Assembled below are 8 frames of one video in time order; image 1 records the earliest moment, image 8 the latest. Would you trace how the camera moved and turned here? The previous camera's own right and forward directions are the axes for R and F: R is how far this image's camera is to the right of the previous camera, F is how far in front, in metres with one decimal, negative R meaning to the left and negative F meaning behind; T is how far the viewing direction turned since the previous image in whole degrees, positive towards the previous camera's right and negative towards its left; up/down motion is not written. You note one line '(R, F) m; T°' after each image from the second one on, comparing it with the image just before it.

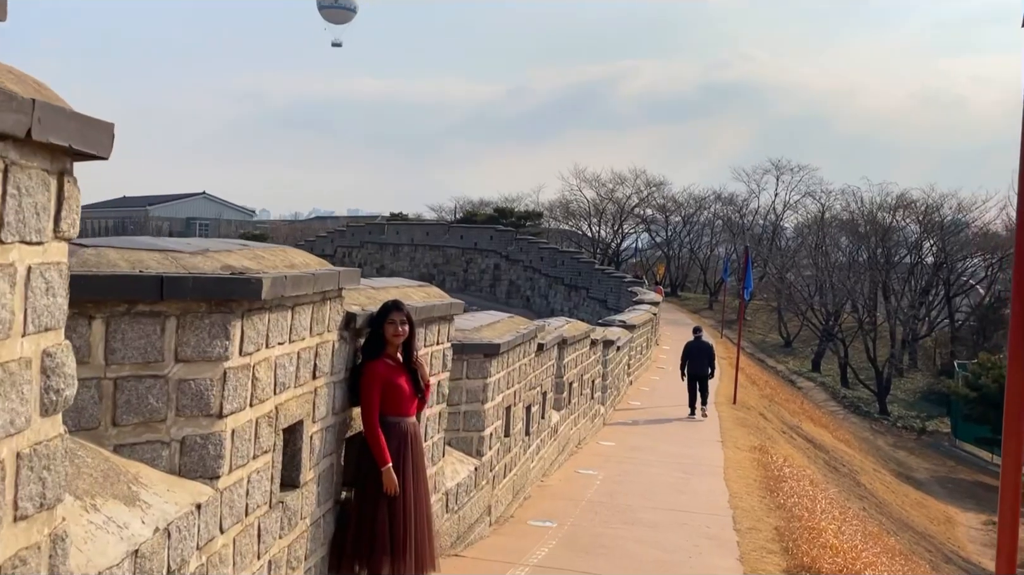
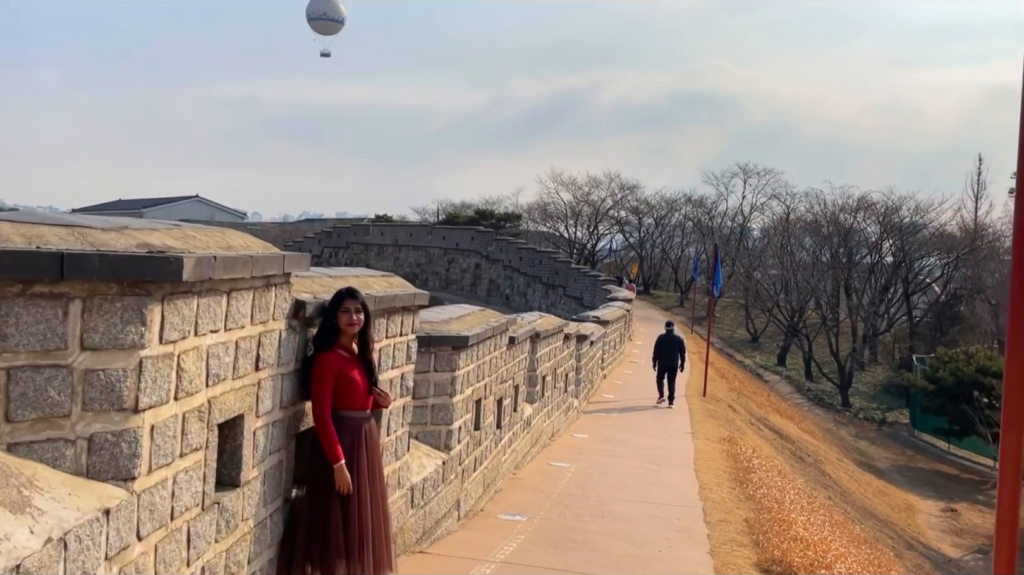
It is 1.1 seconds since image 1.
(+0.1, +0.3) m; +1°
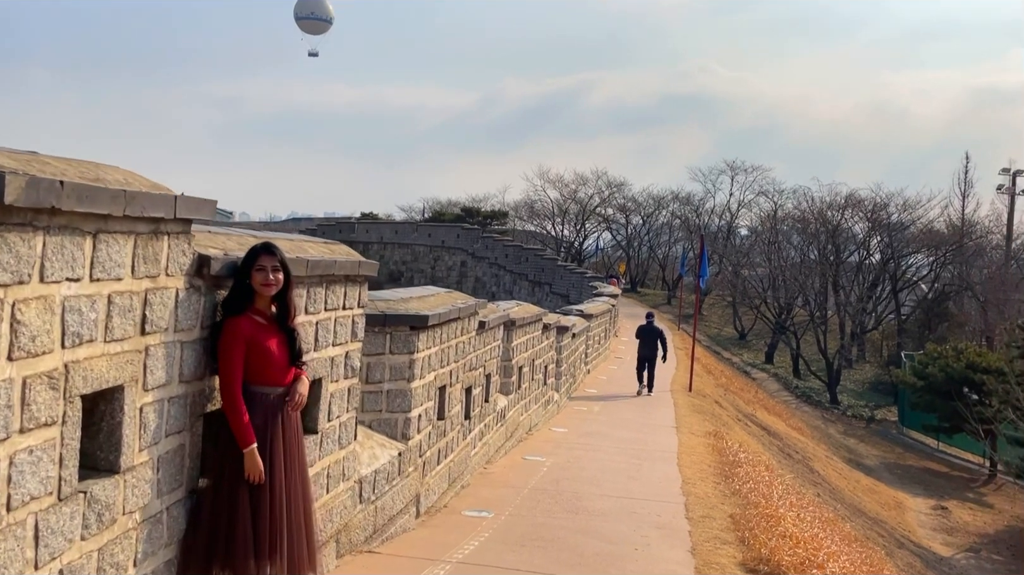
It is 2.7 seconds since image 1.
(+0.2, +0.6) m; +1°
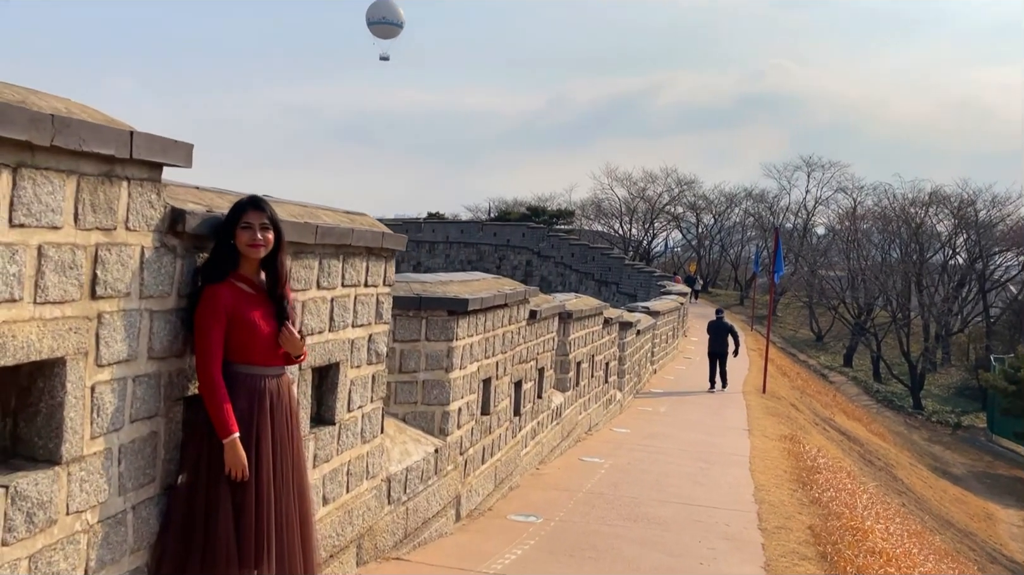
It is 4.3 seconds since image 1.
(+0.1, +0.7) m; -4°
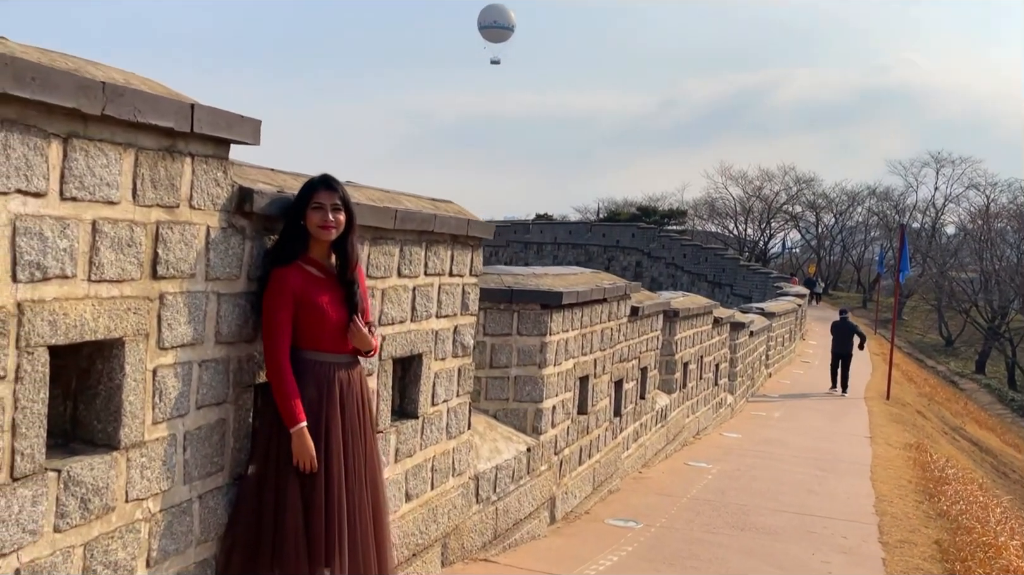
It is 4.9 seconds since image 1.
(+0.1, +0.3) m; -7°
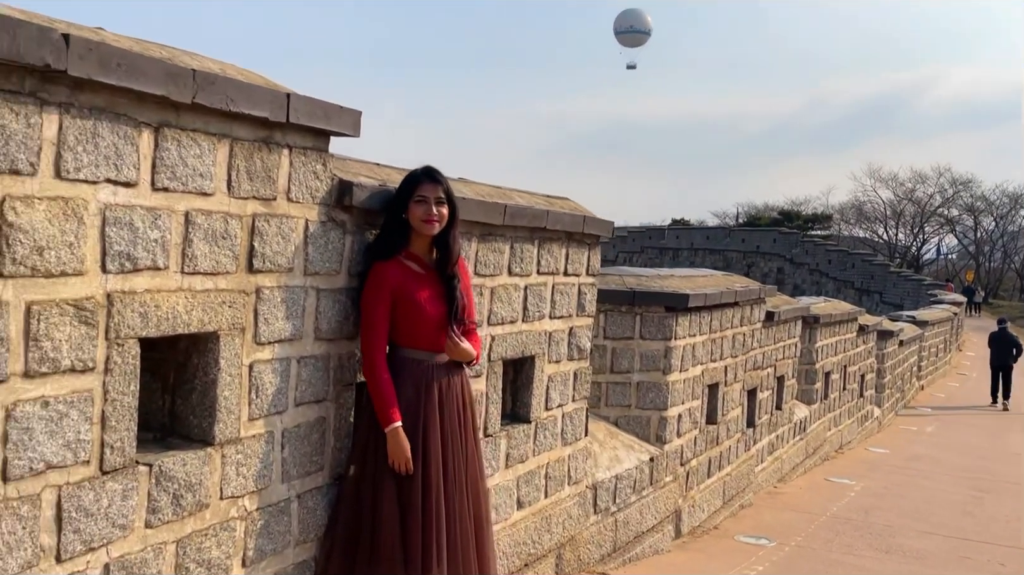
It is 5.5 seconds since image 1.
(+0.1, +0.2) m; -9°
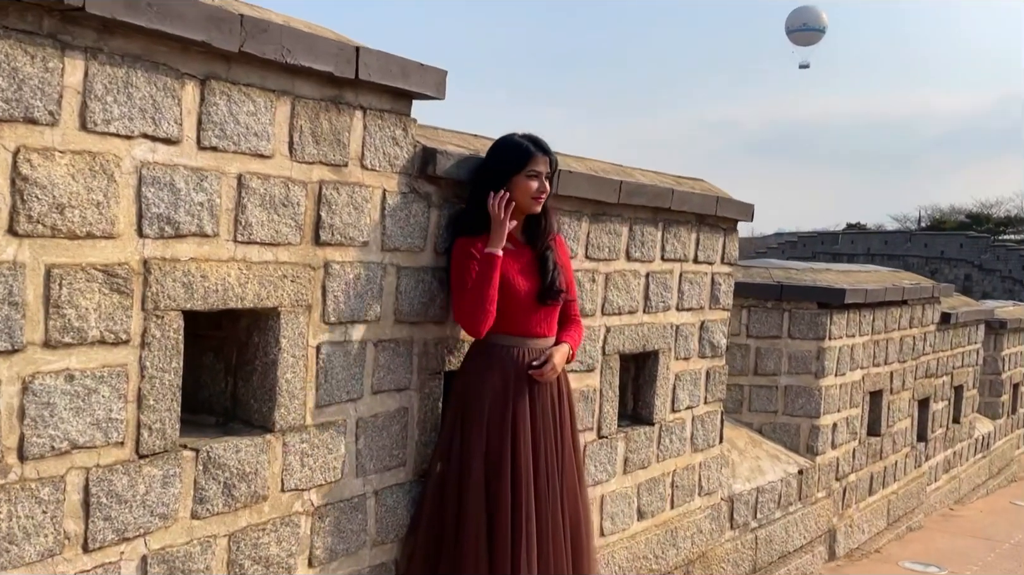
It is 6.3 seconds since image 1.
(+0.2, +0.4) m; -10°
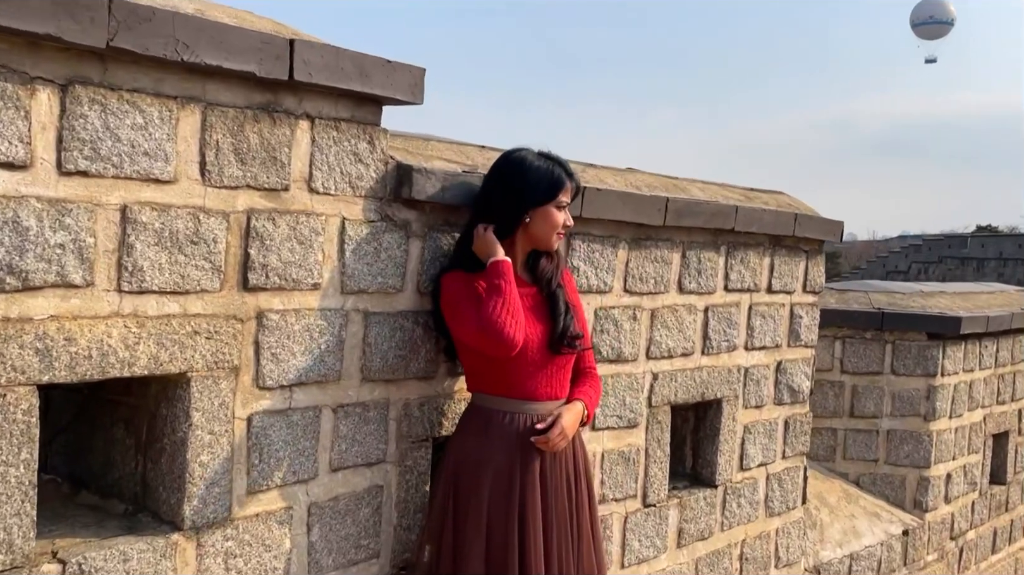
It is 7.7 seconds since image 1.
(+0.3, +0.6) m; -7°
